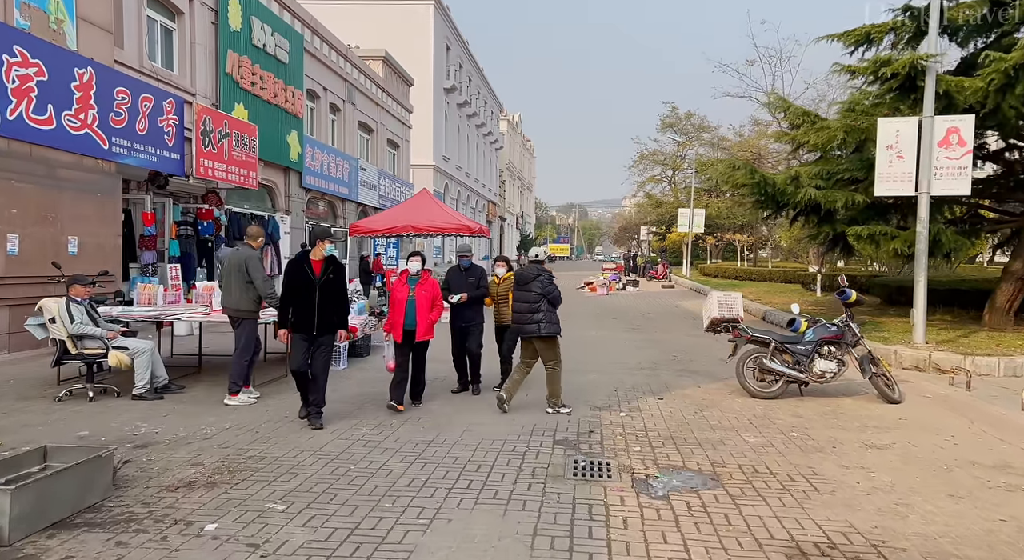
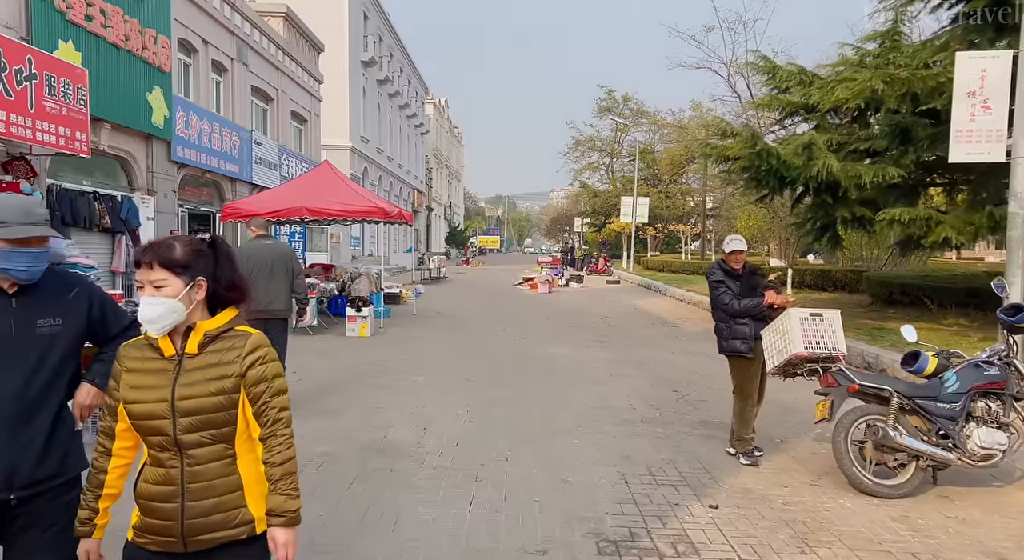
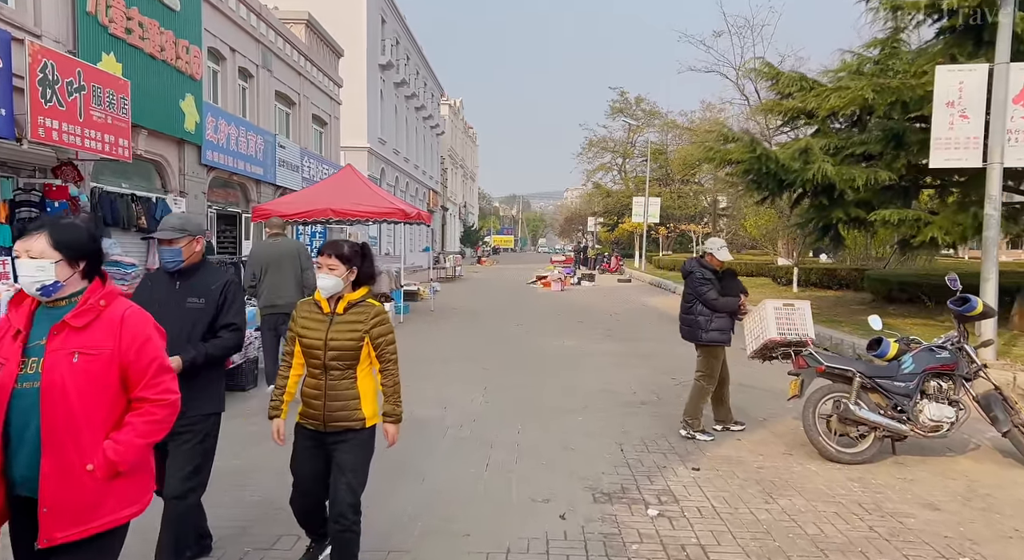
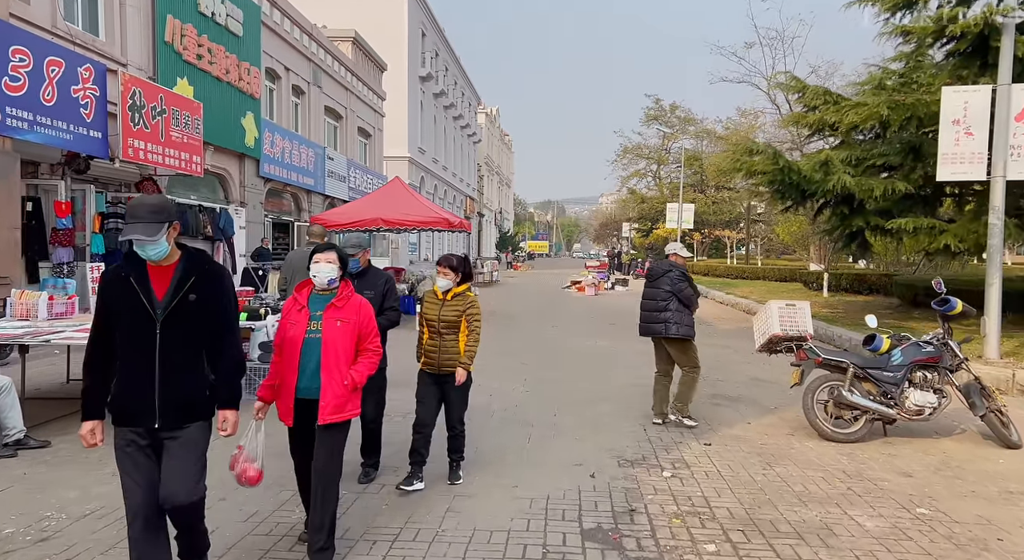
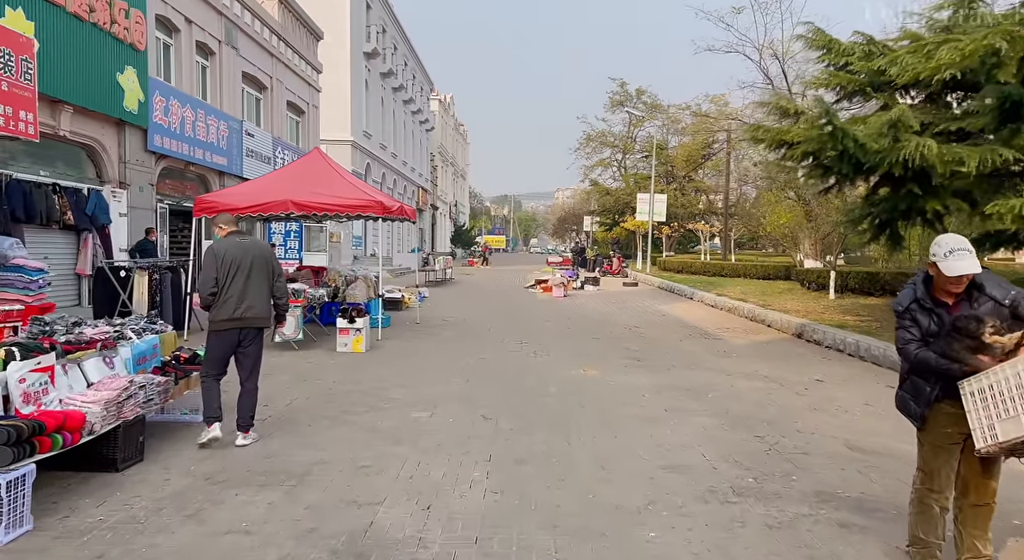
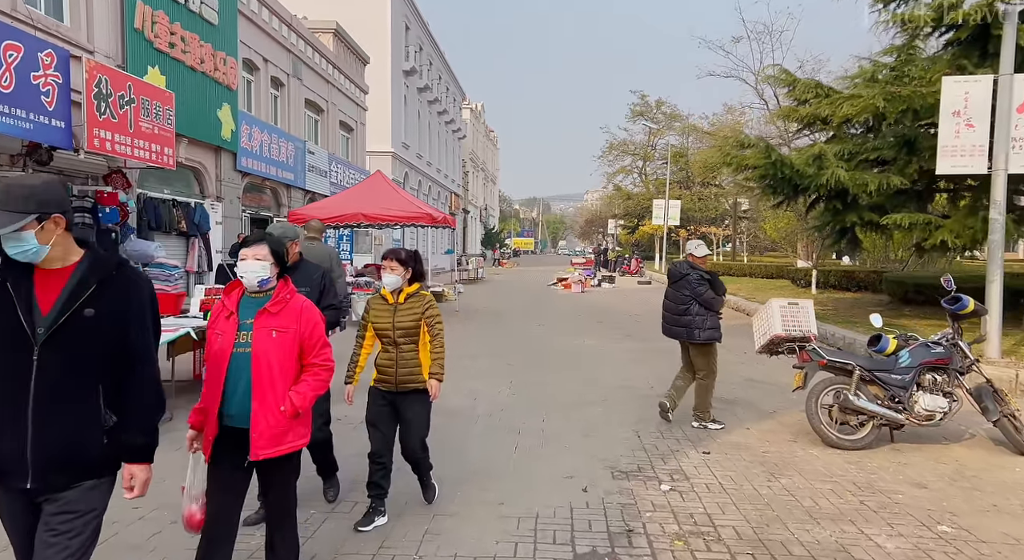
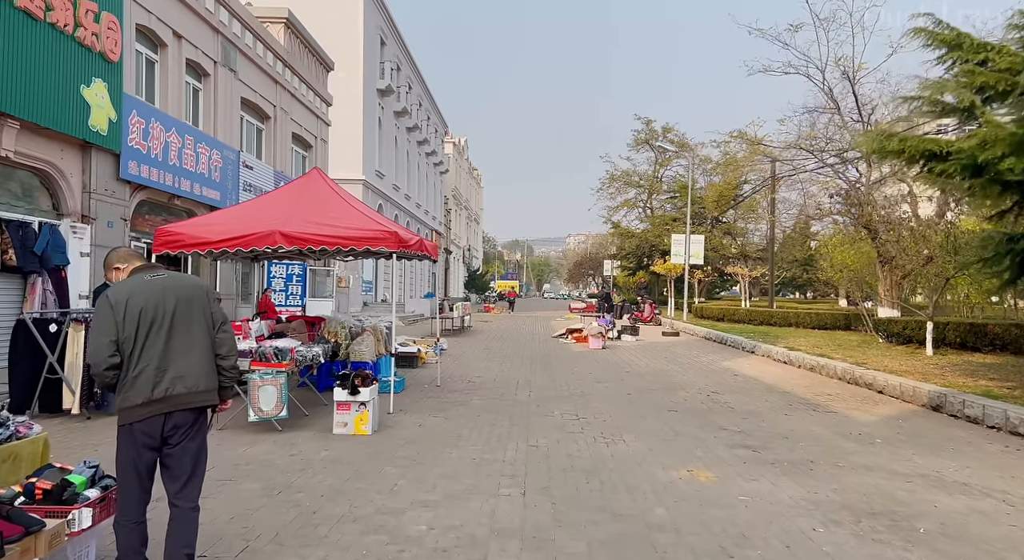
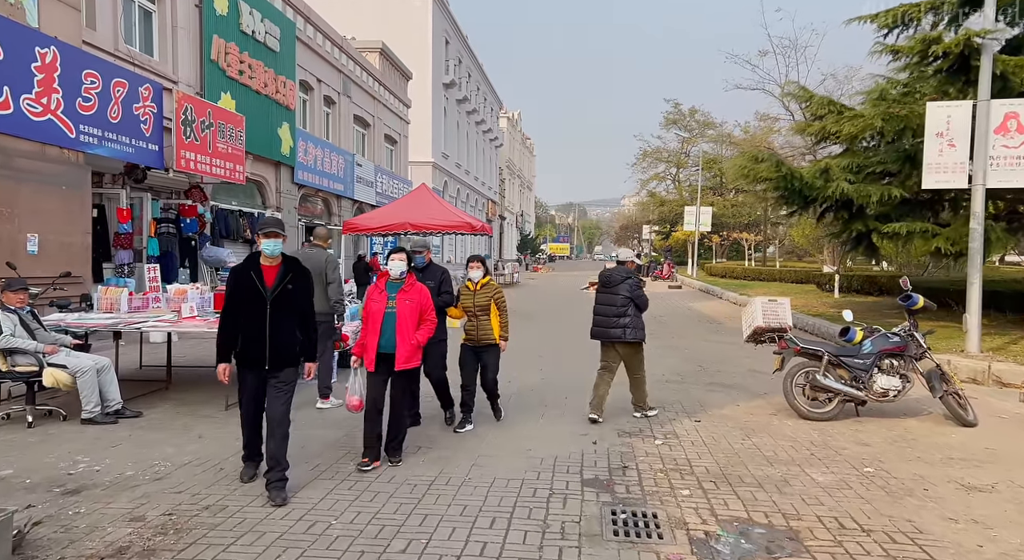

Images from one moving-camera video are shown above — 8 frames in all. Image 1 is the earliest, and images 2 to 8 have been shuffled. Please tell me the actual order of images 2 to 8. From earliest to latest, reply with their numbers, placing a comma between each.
8, 4, 6, 3, 2, 5, 7
